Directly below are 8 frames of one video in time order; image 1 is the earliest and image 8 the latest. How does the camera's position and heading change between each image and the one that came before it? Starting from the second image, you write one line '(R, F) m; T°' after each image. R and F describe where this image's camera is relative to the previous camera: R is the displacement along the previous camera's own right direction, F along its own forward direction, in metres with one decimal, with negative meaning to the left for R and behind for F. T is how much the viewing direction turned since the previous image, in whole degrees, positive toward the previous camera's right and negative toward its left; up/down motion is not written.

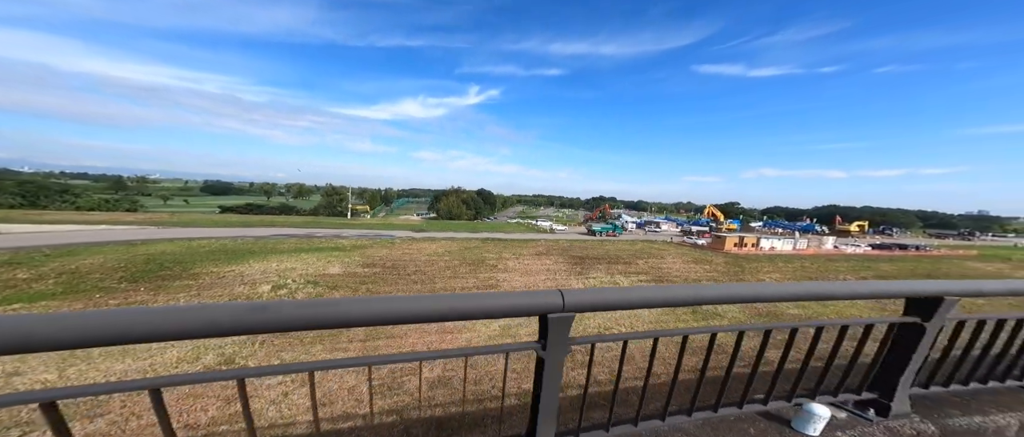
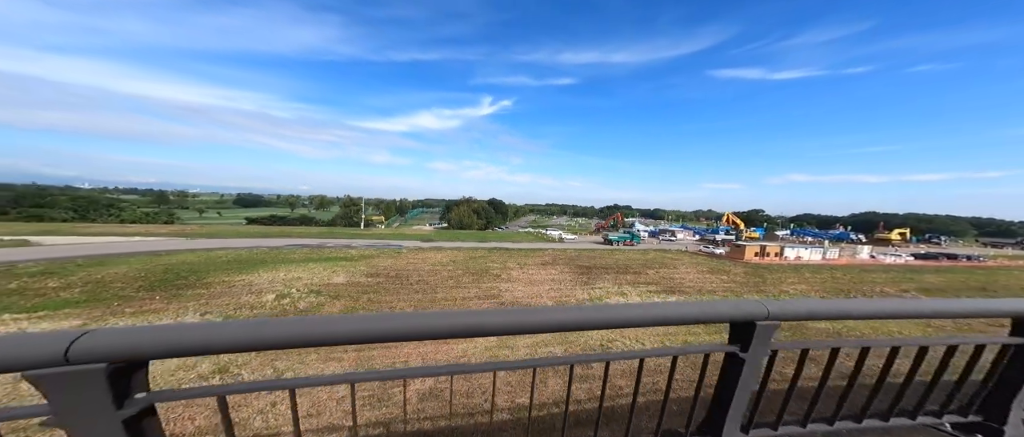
(+0.4, 0.0) m; -3°
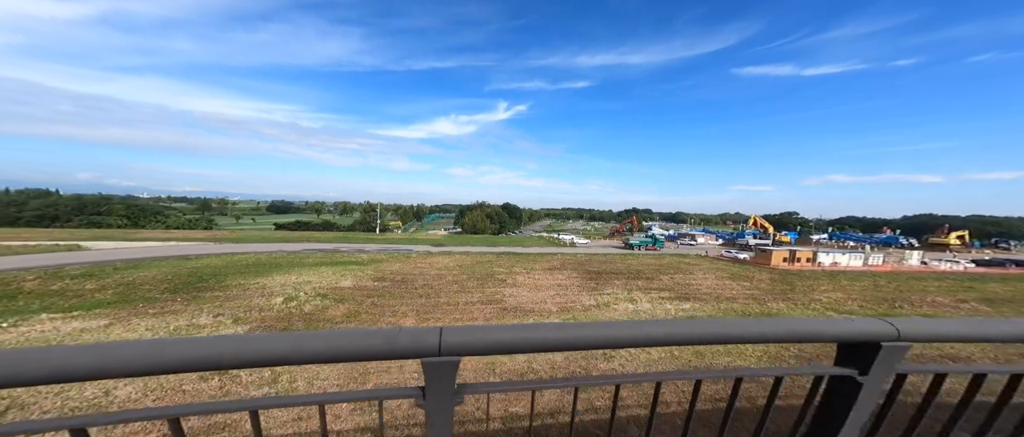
(+0.5, -0.1) m; -4°
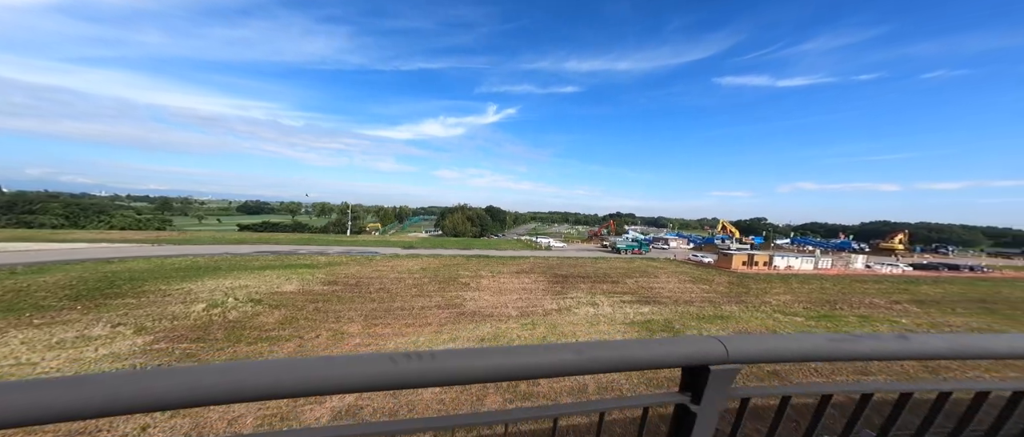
(+0.6, +0.1) m; +4°
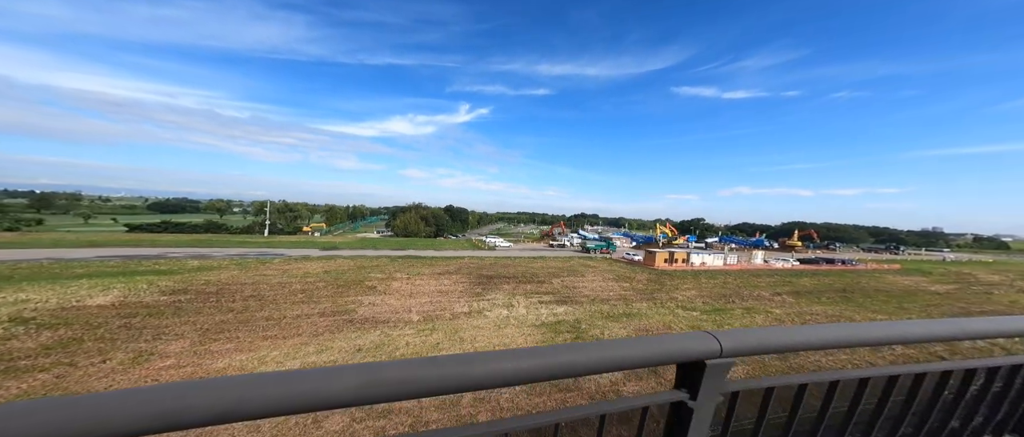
(+1.7, +0.4) m; +9°
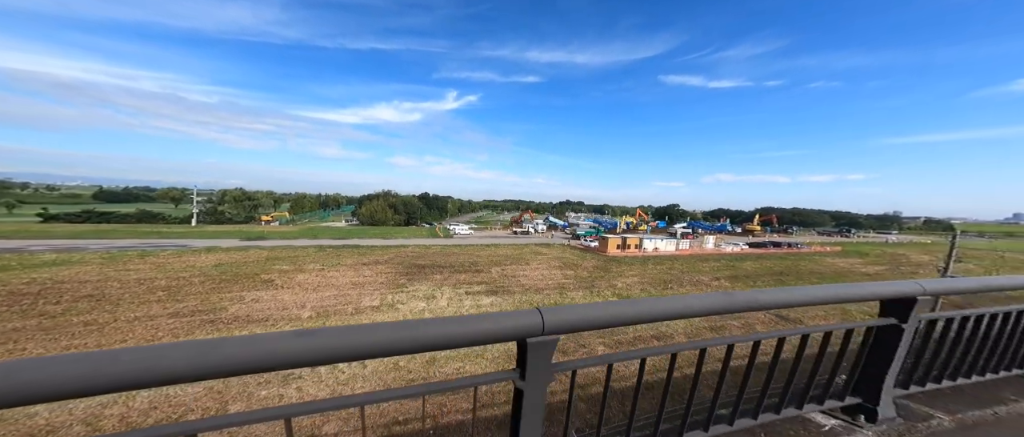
(+1.9, +0.8) m; +4°
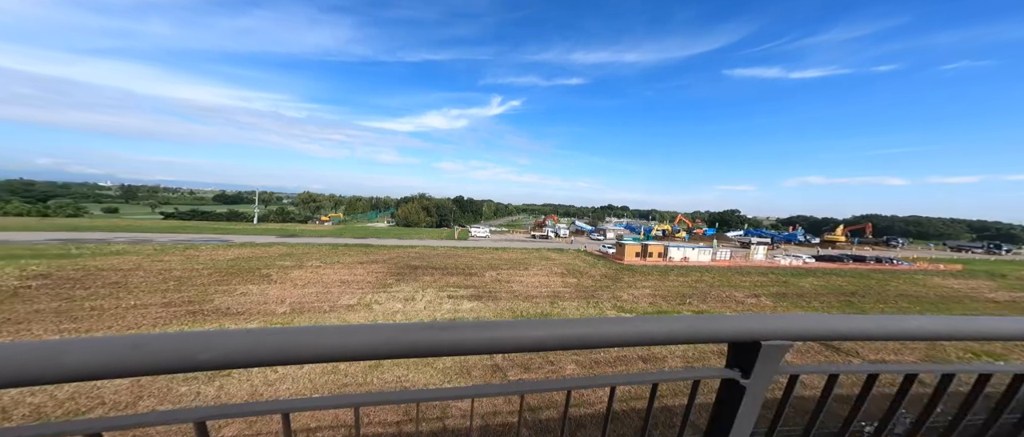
(+2.5, +0.5) m; -10°
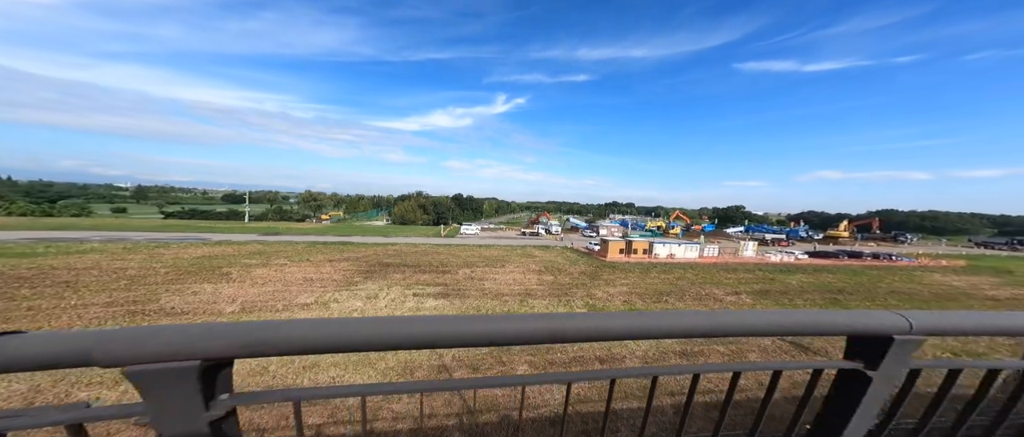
(+1.4, +0.2) m; 0°
